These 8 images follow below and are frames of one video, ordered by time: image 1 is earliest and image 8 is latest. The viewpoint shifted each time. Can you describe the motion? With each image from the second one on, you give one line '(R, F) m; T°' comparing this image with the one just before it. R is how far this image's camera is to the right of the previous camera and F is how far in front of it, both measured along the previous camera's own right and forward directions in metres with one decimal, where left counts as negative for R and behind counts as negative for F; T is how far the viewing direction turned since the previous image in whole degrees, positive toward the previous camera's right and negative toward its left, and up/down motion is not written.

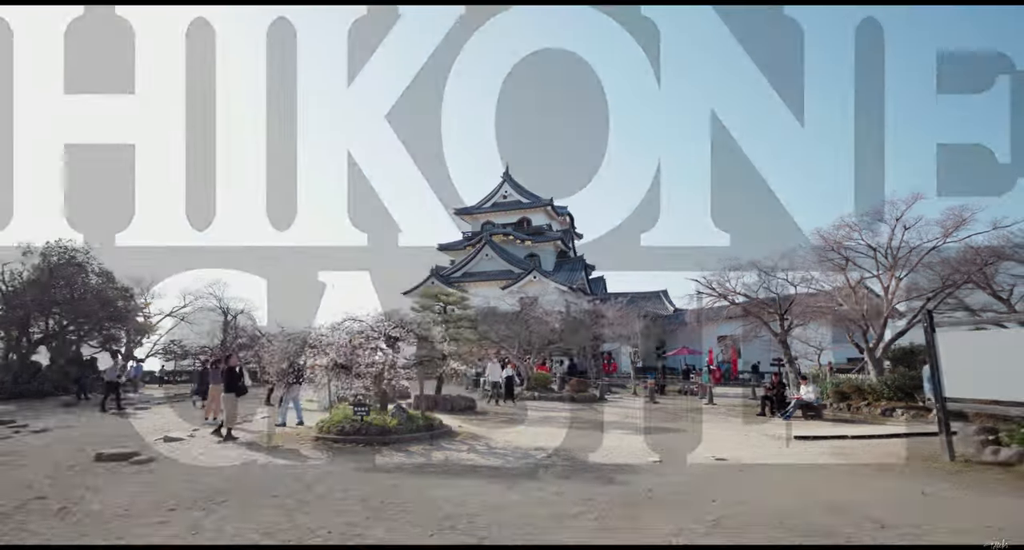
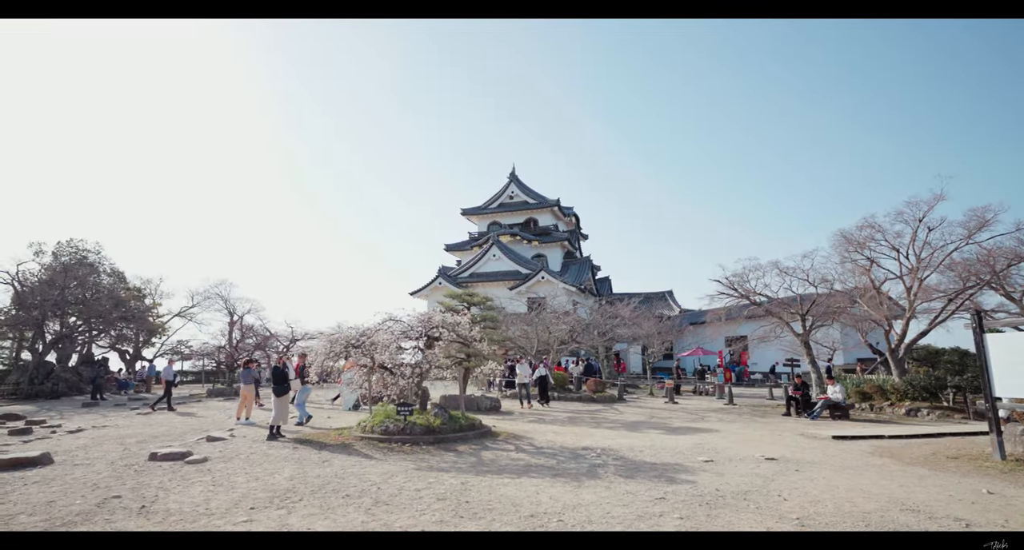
(-0.8, 0.0) m; 0°
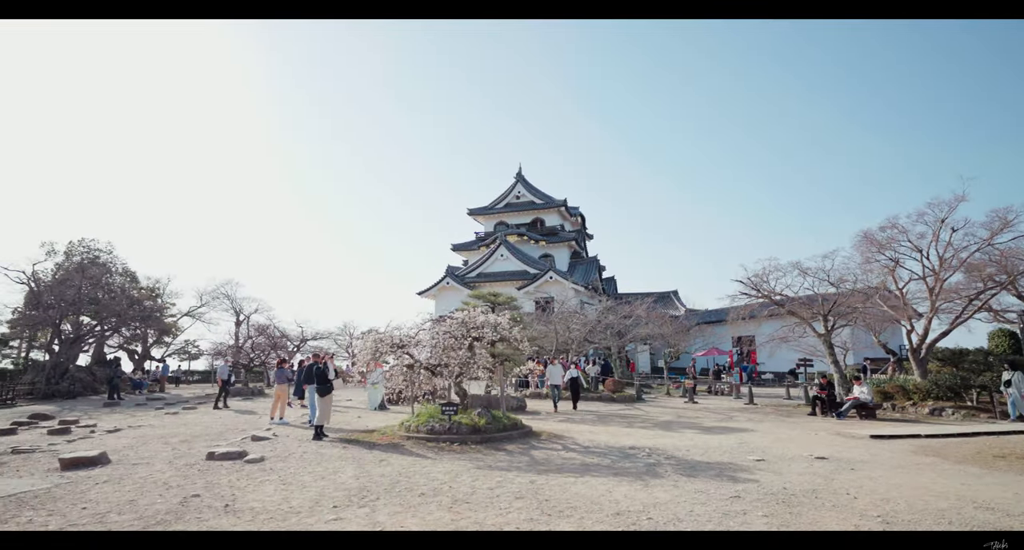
(-0.8, -0.1) m; 0°
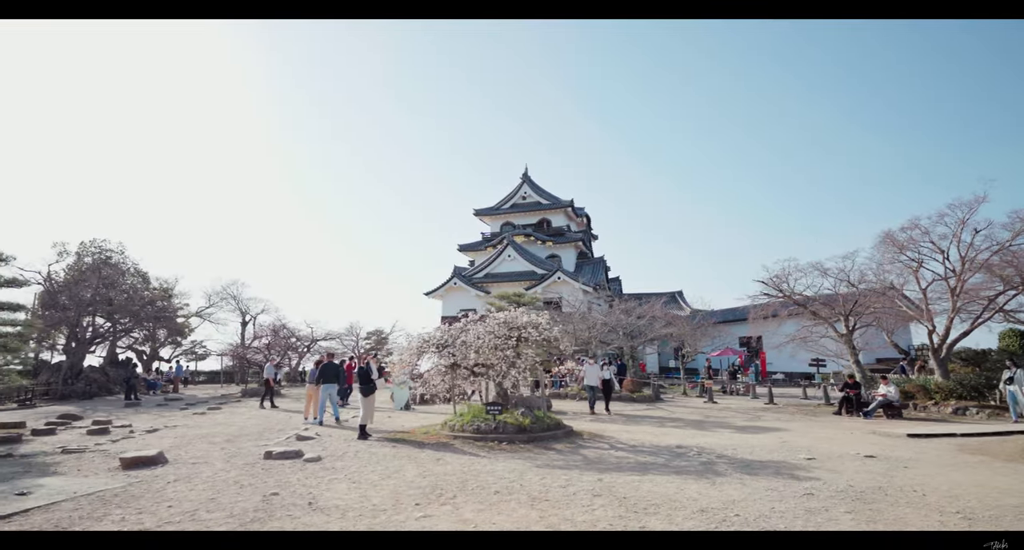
(-0.8, -0.1) m; 0°
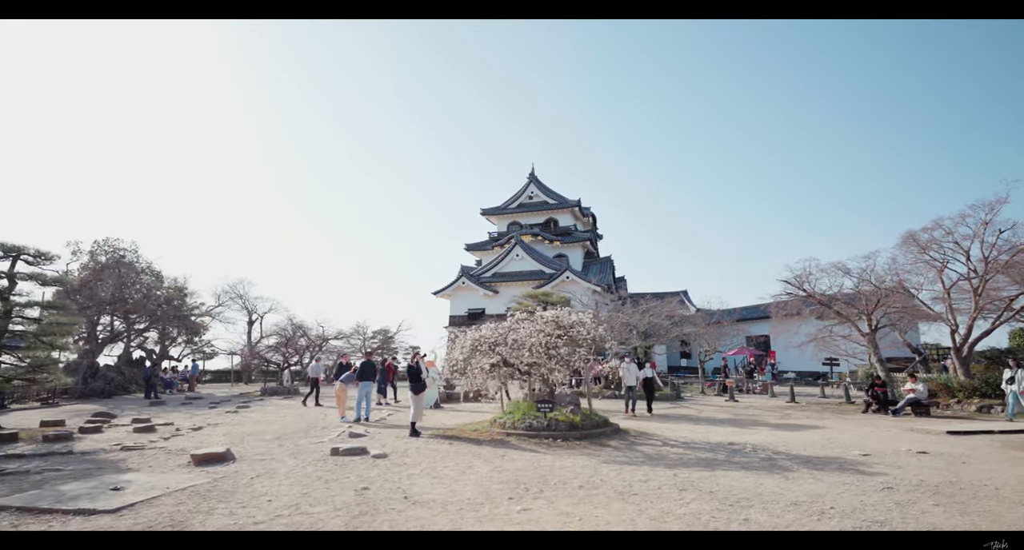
(-1.0, -0.1) m; 0°
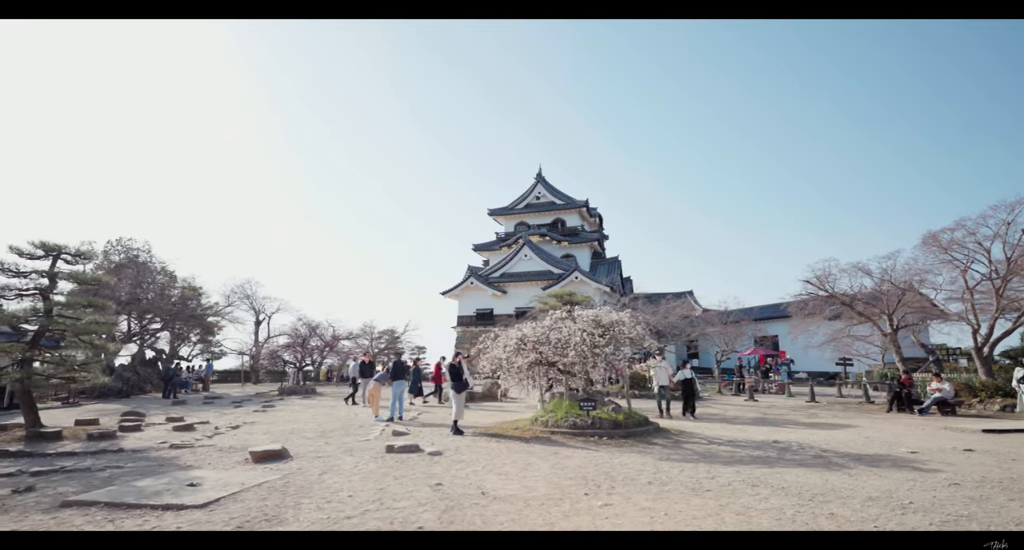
(-0.8, -0.1) m; 0°
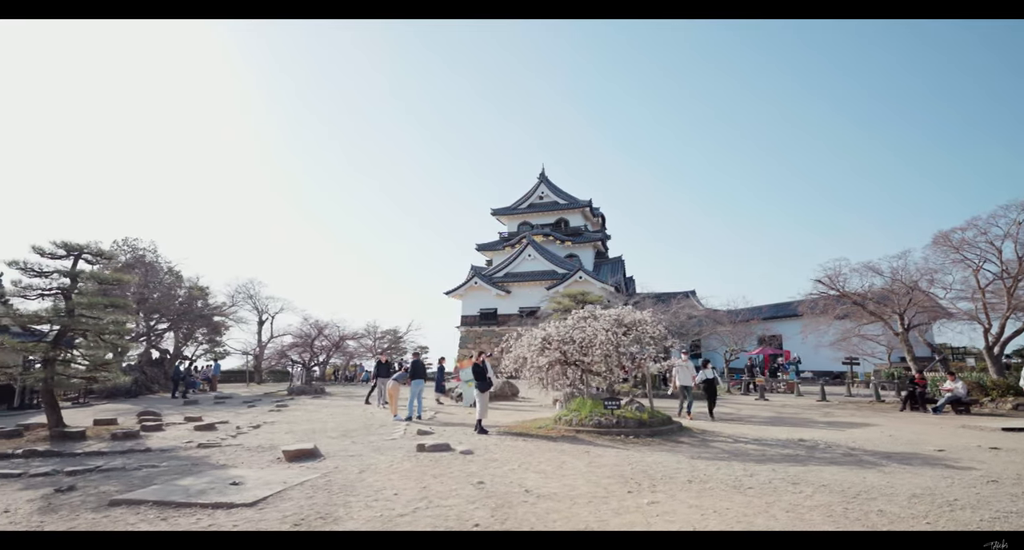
(-0.5, 0.0) m; 0°
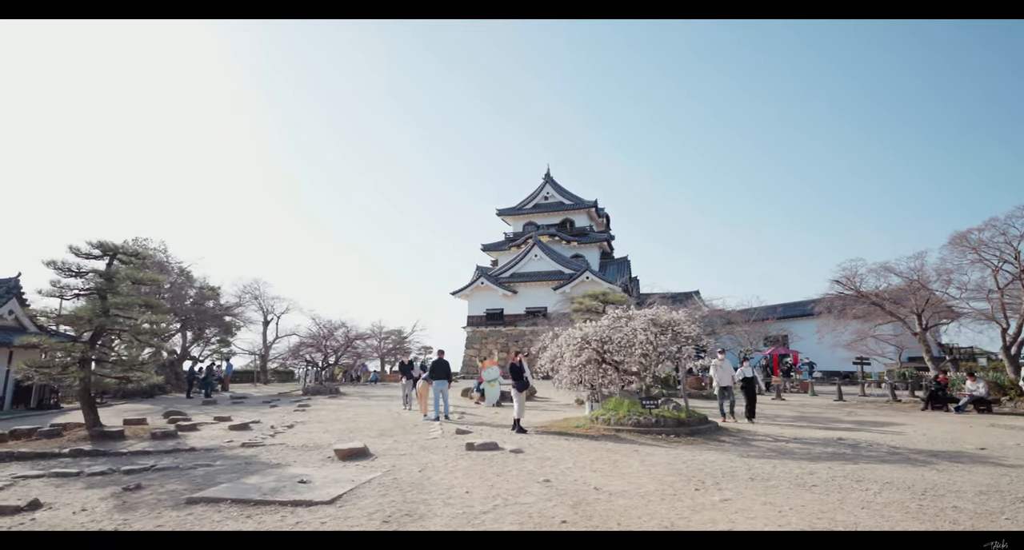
(-0.7, -0.1) m; 0°
